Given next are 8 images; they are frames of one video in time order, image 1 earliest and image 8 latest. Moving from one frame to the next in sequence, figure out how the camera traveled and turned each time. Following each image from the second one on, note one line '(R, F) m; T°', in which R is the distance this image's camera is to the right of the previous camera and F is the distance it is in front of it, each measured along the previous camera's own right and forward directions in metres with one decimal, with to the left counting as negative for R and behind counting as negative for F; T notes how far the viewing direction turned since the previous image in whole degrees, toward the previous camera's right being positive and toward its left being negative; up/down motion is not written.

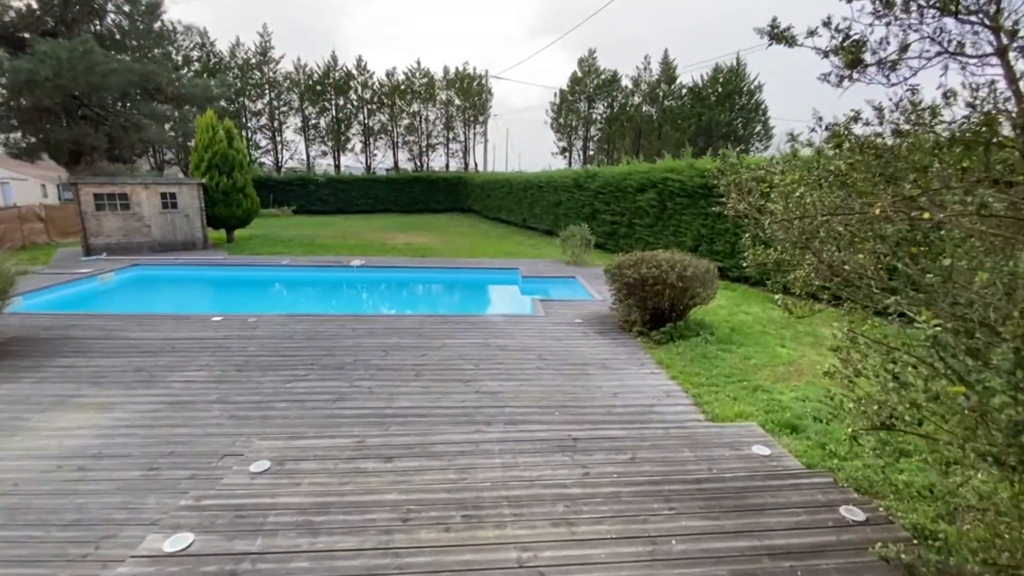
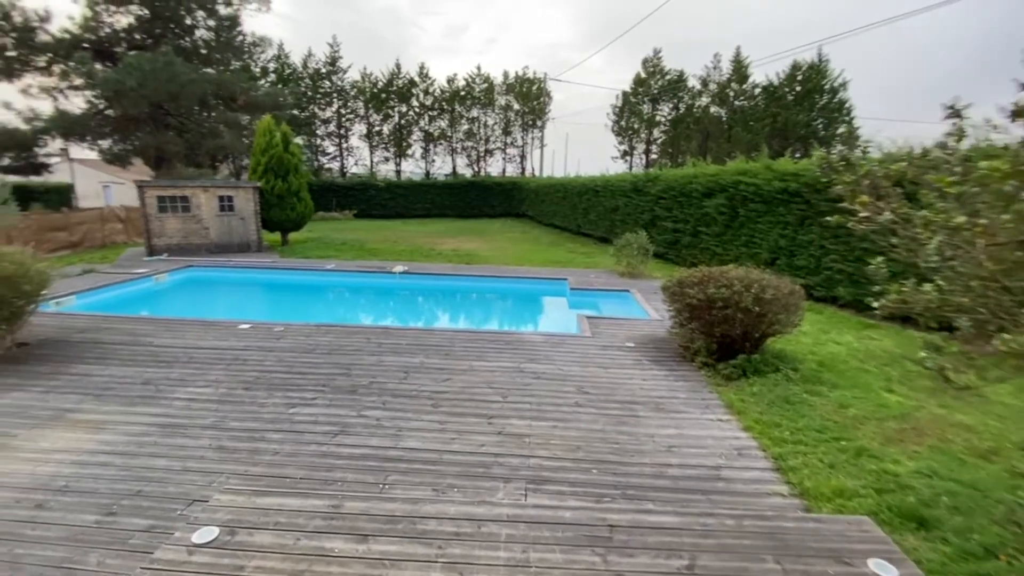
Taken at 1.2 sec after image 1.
(+0.2, +0.6) m; -7°
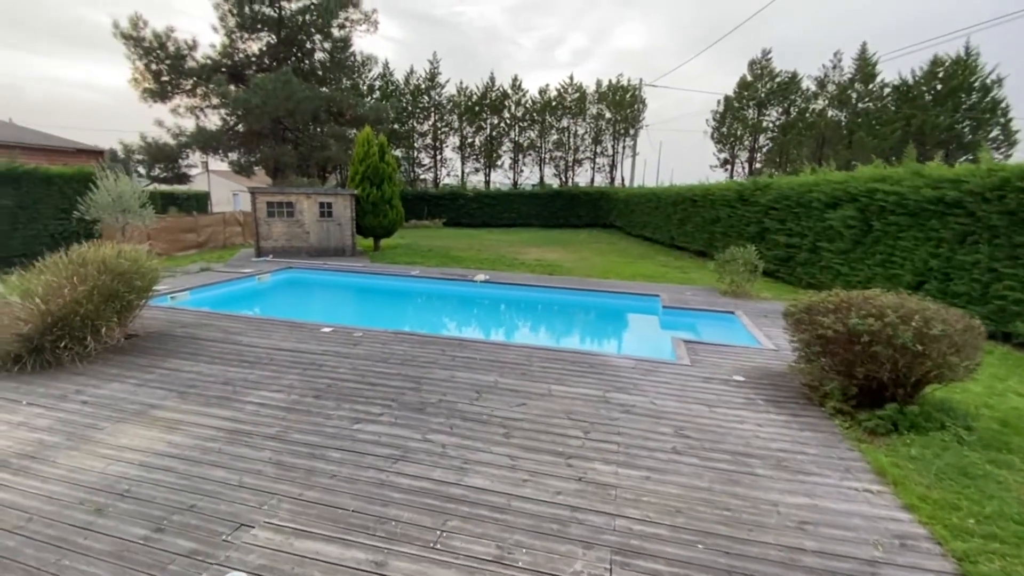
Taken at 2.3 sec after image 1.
(0.0, +0.4) m; -10°
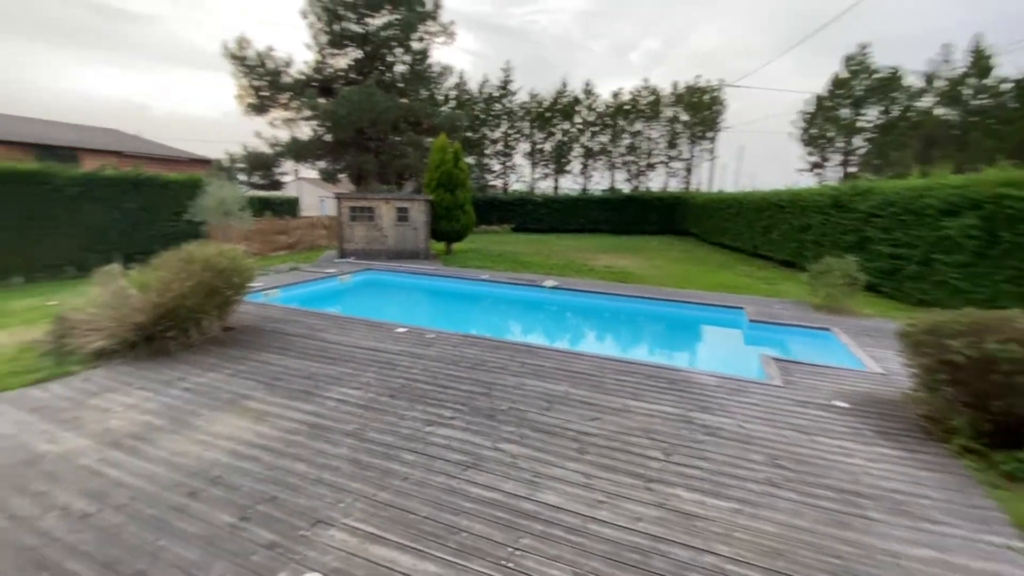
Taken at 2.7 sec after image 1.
(-0.1, +0.1) m; -8°
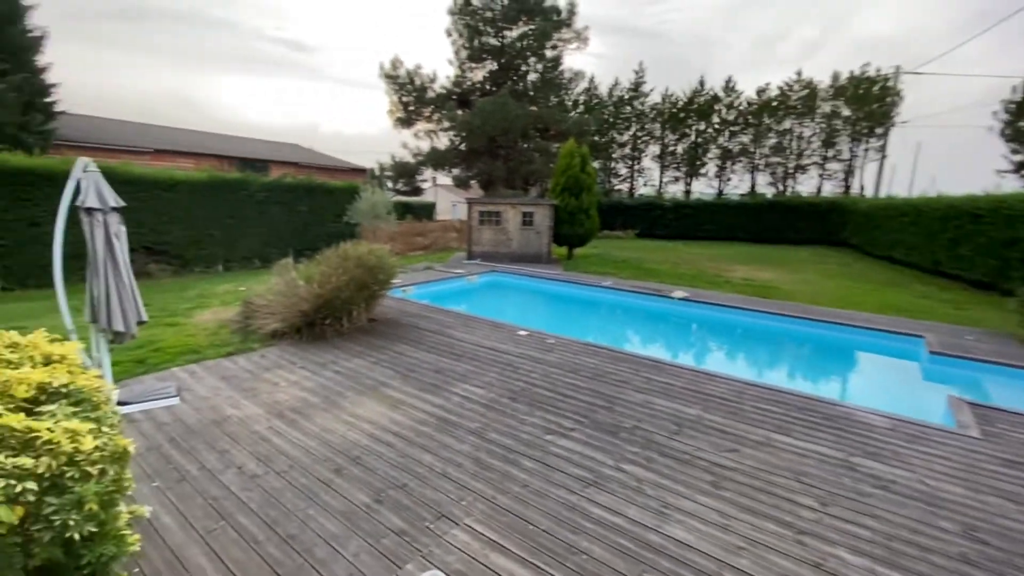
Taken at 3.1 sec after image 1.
(-0.1, +0.1) m; -14°
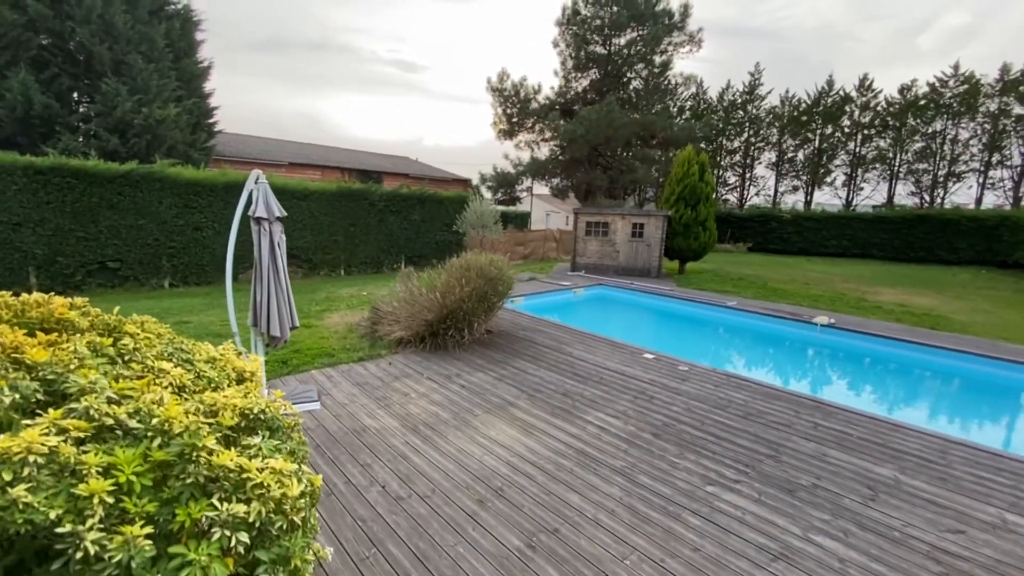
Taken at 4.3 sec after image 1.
(-0.4, +0.2) m; -11°
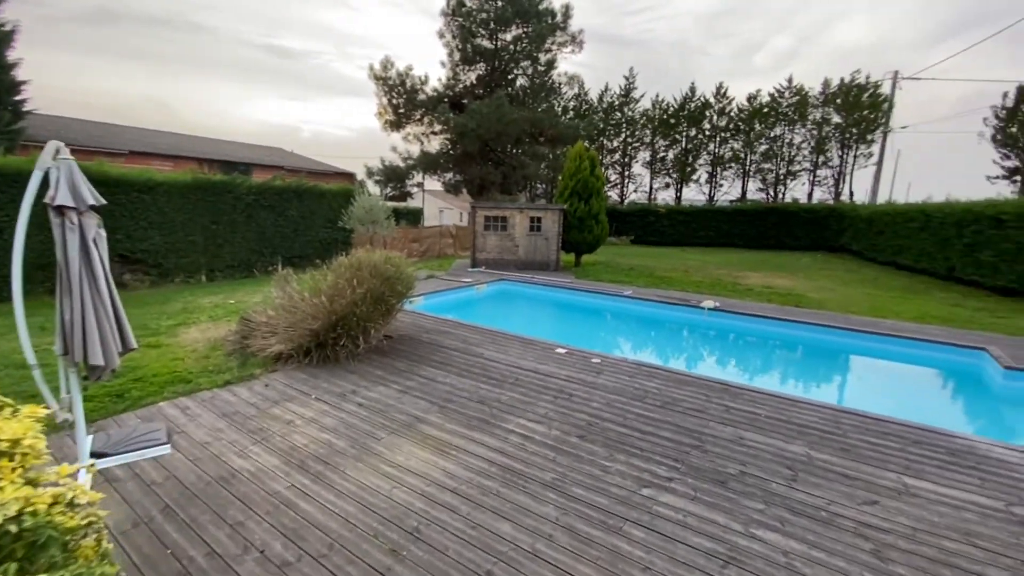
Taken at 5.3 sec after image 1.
(-0.1, +0.4) m; +13°
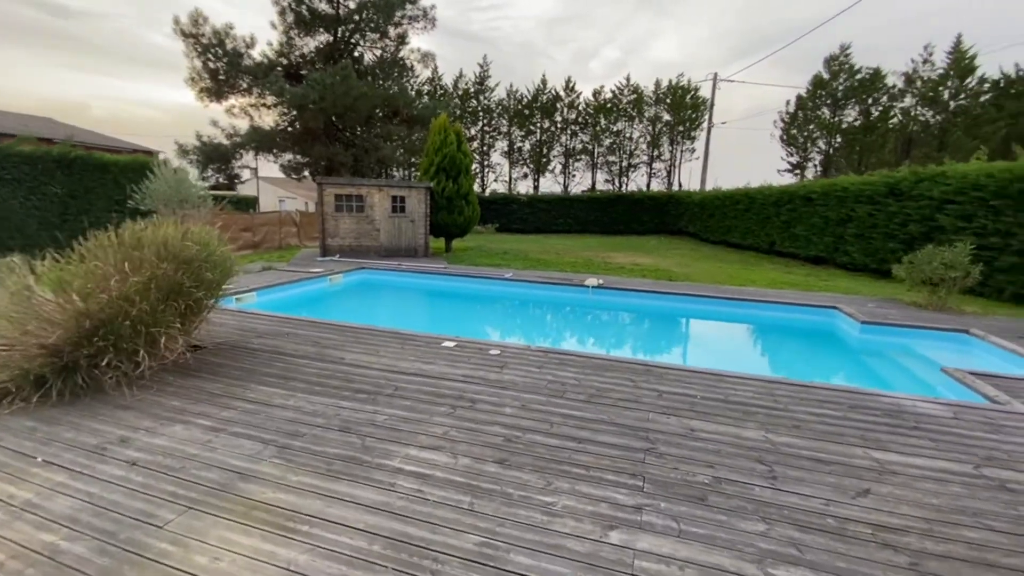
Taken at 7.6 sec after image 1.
(-0.1, +1.0) m; +17°
